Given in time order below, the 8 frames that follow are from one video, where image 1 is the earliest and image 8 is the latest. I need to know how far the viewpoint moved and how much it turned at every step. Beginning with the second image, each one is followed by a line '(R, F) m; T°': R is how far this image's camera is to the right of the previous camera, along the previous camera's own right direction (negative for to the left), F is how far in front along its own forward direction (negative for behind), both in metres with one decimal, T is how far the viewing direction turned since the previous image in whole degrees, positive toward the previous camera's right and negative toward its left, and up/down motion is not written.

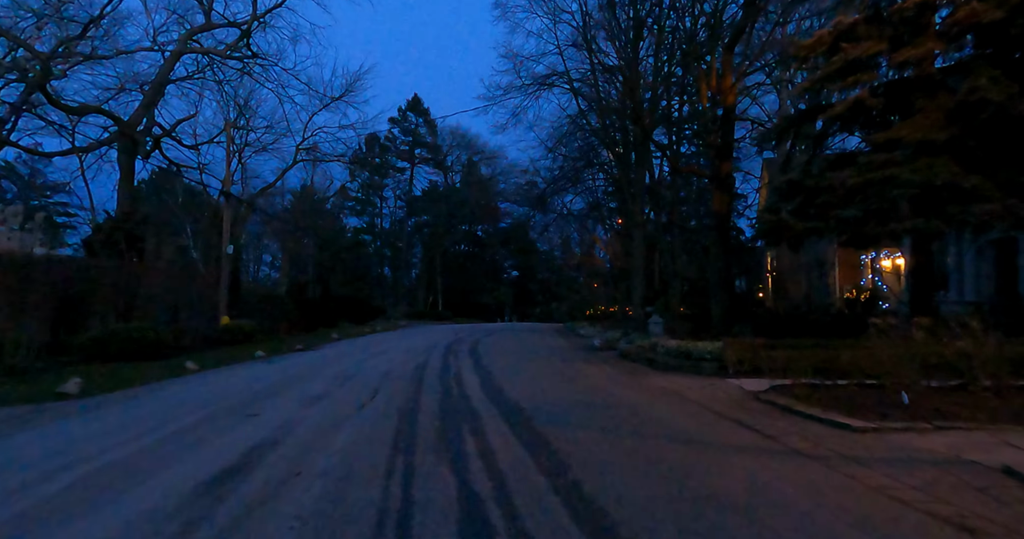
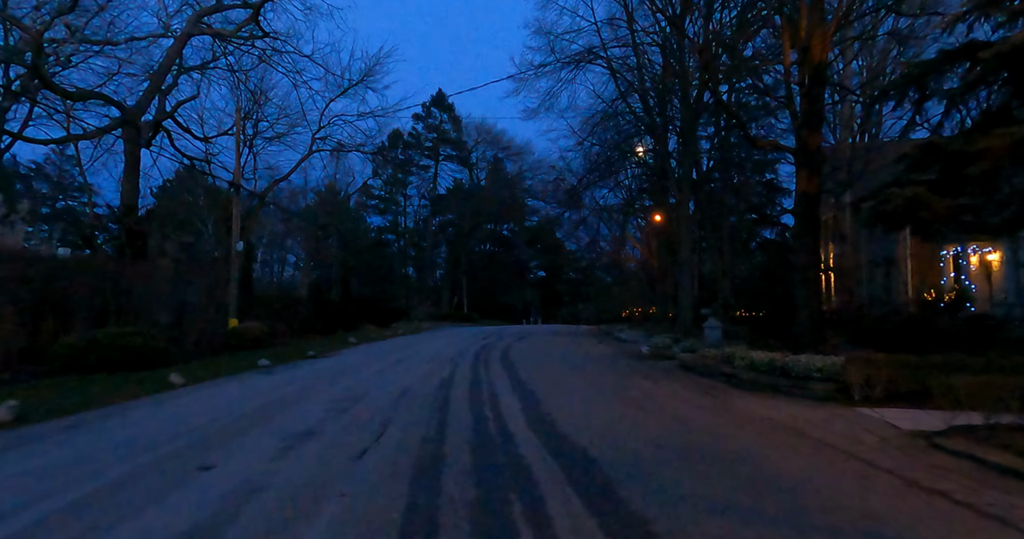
(-0.3, +2.4) m; -2°
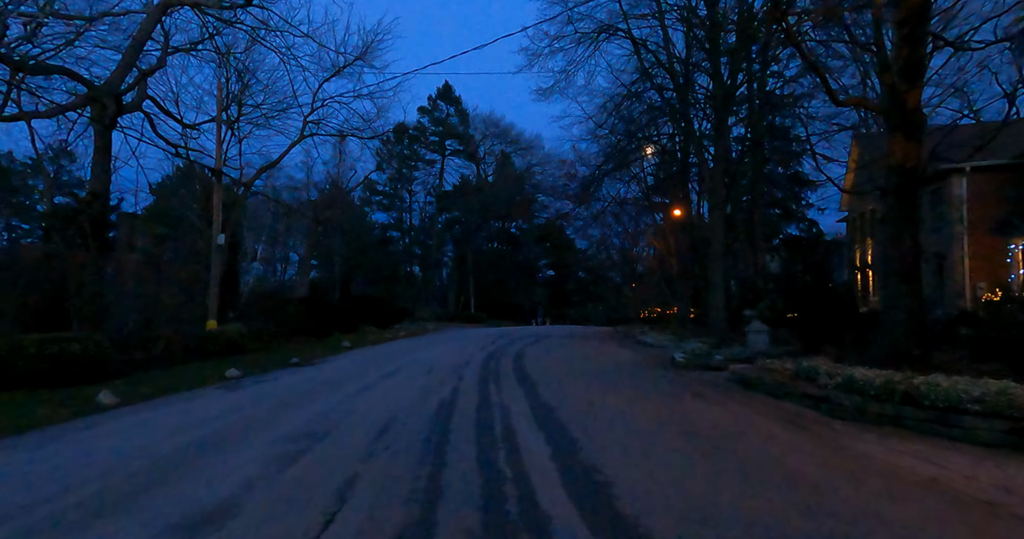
(-0.2, +2.5) m; -1°
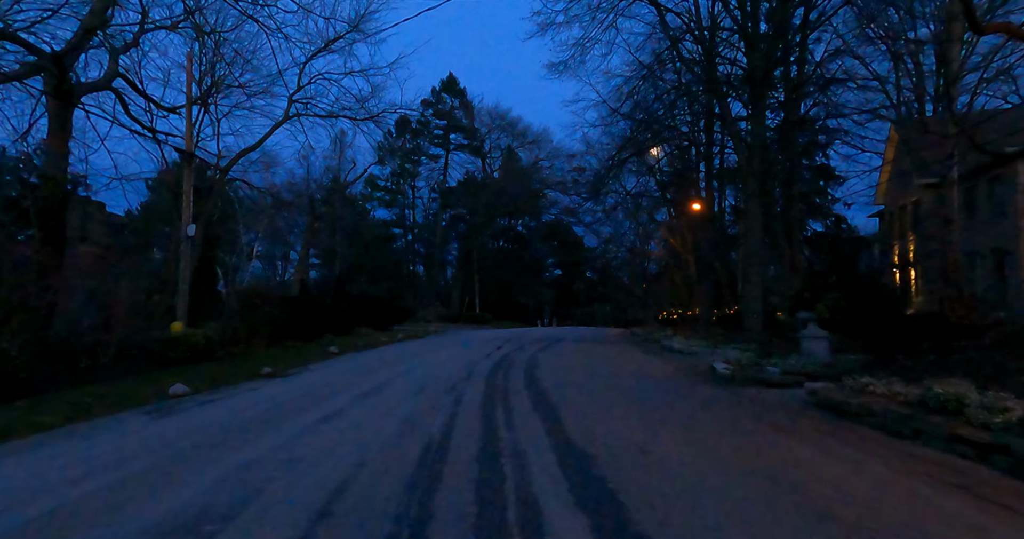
(-0.1, +2.6) m; -1°
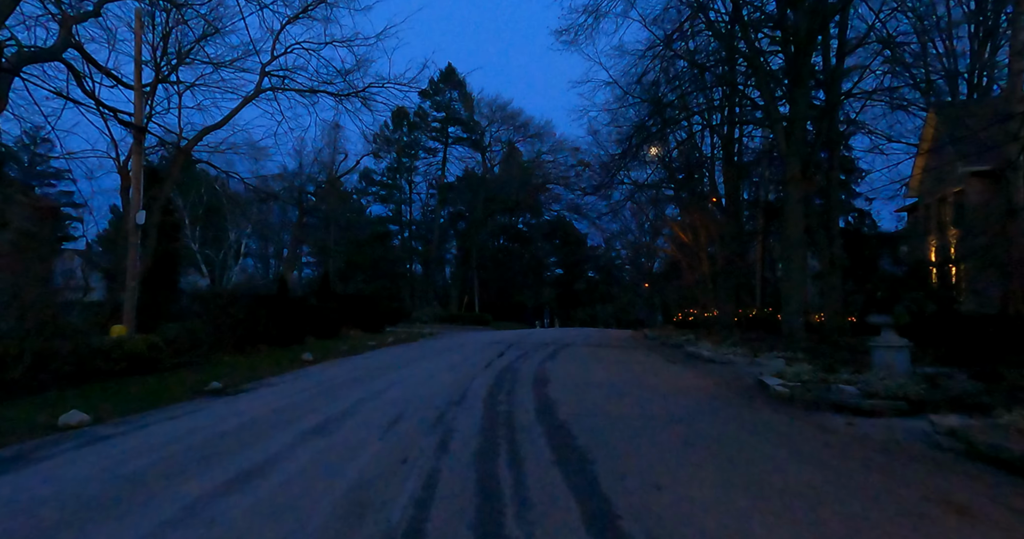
(-0.1, +2.7) m; 0°
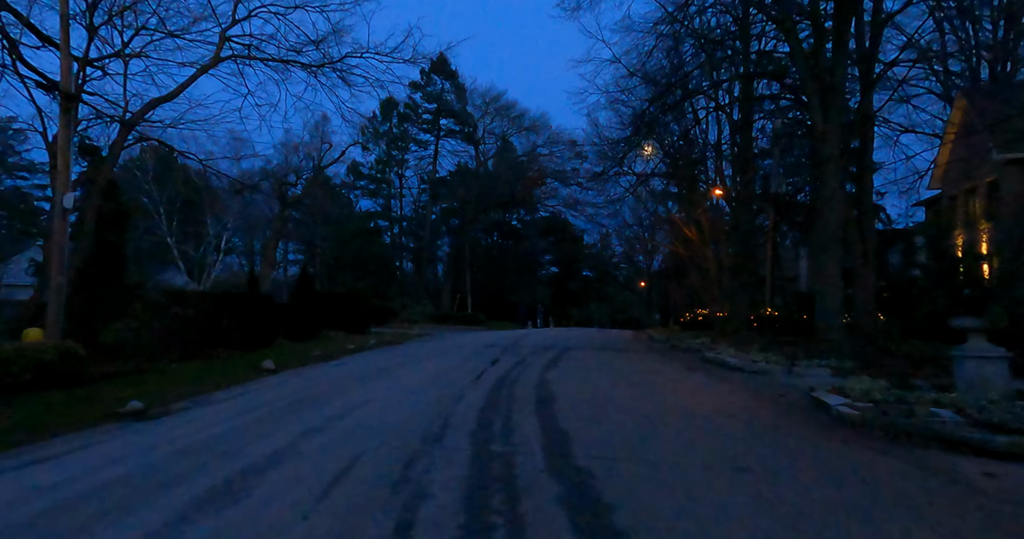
(-0.1, +2.3) m; +1°
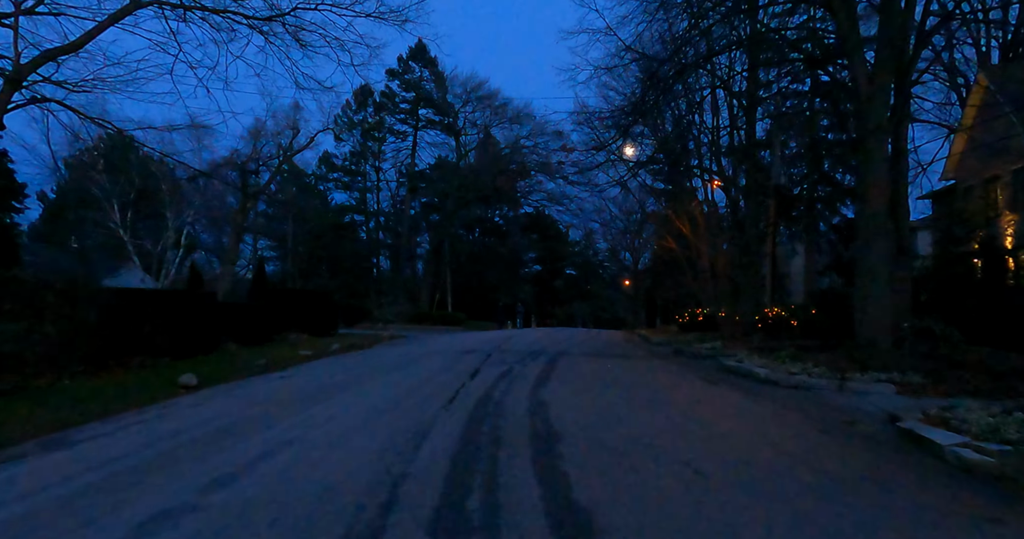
(0.0, +2.7) m; +2°
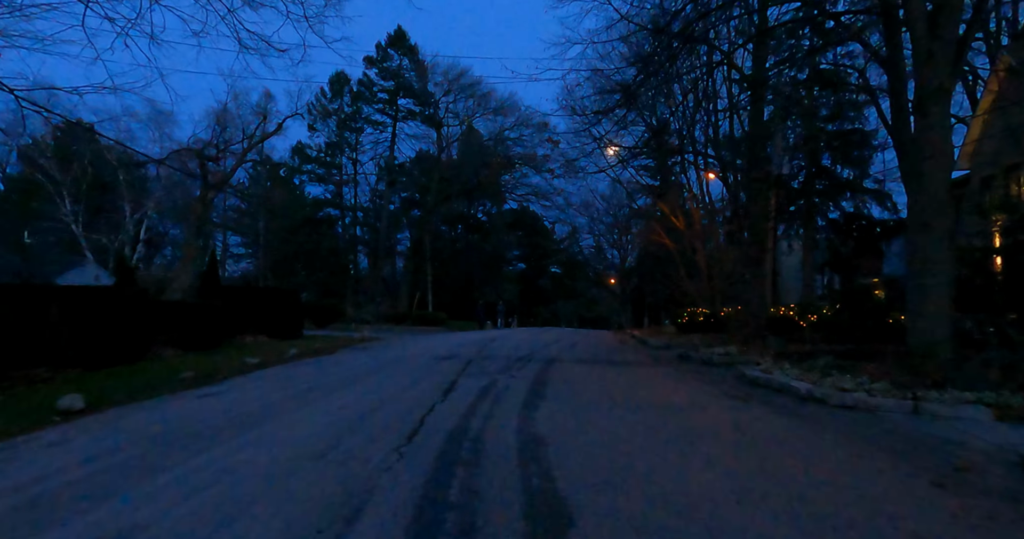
(0.0, +2.4) m; +1°
